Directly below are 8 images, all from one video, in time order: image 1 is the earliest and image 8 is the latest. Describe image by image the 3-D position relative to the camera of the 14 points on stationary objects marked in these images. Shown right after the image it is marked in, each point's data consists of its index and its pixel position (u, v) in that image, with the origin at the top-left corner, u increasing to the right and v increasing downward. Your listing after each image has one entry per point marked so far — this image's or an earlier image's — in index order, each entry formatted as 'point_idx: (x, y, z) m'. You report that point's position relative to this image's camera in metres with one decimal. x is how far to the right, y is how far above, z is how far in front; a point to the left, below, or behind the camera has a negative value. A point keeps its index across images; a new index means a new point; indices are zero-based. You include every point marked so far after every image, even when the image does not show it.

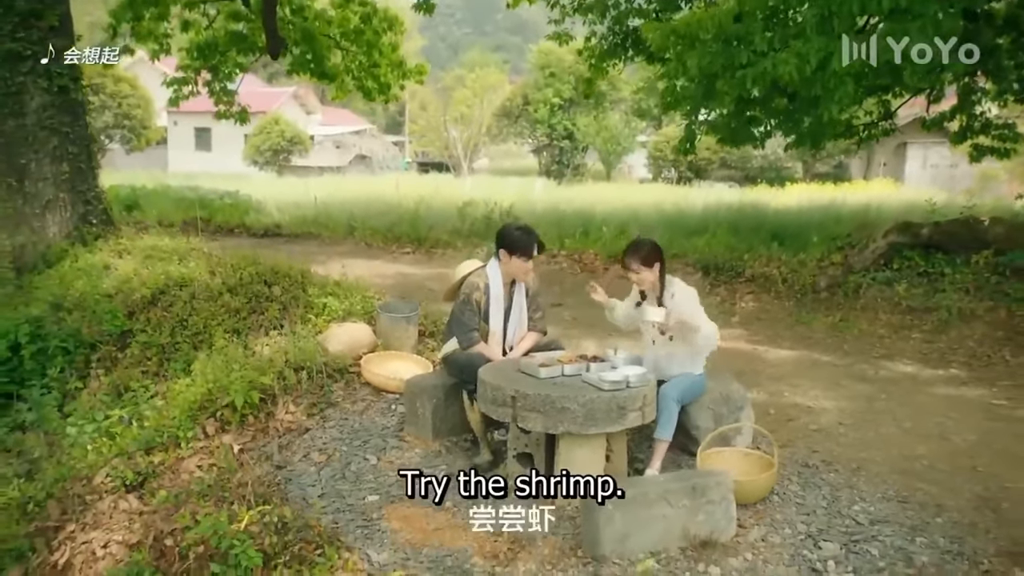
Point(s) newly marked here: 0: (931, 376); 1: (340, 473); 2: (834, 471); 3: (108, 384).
0: (+2.9, -0.6, +6.0) m
1: (-0.9, -1.0, +4.5) m
2: (+1.6, -0.9, +4.4) m
3: (-2.7, -0.6, +5.9) m
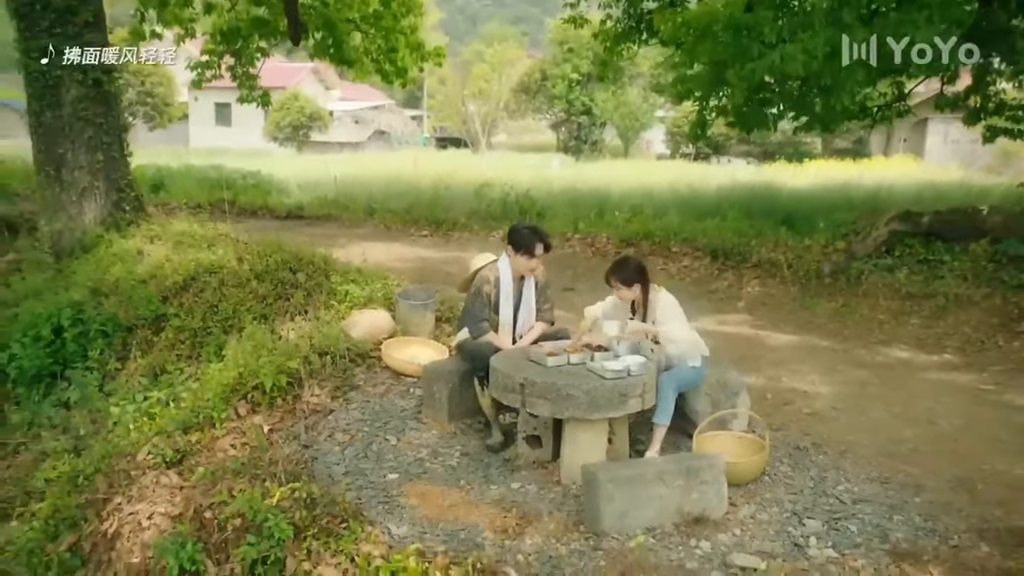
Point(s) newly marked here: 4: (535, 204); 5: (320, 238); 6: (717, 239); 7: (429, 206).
0: (+2.9, -0.5, +6.2) m
1: (-0.8, -0.9, +4.8) m
2: (+1.7, -0.9, +4.7) m
3: (-2.6, -0.6, +6.3) m
4: (+0.3, +1.2, +13.4) m
5: (-2.4, +0.6, +11.0) m
6: (+2.2, +0.5, +9.4) m
7: (-1.3, +1.3, +13.7) m
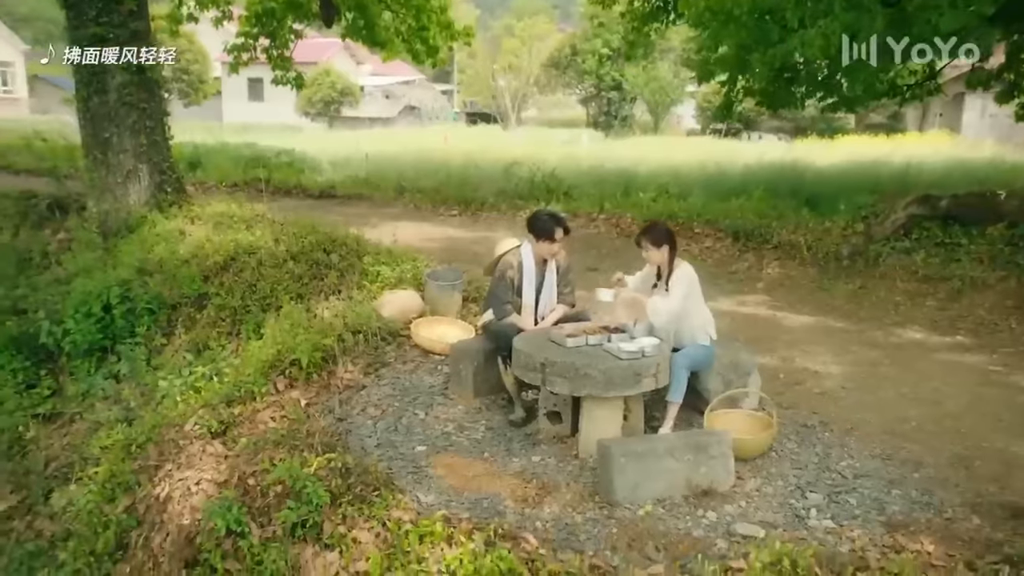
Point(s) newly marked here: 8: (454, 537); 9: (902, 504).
0: (+3.1, -0.4, +6.4) m
1: (-0.7, -0.8, +5.2) m
2: (+1.8, -0.8, +4.9) m
3: (-2.5, -0.4, +6.7) m
4: (+0.8, +1.6, +13.6) m
5: (-2.1, +0.9, +11.4) m
6: (+2.5, +0.7, +9.6) m
7: (-0.8, +1.7, +14.0) m
8: (-0.3, -1.1, +3.9) m
9: (+1.8, -1.0, +4.1) m
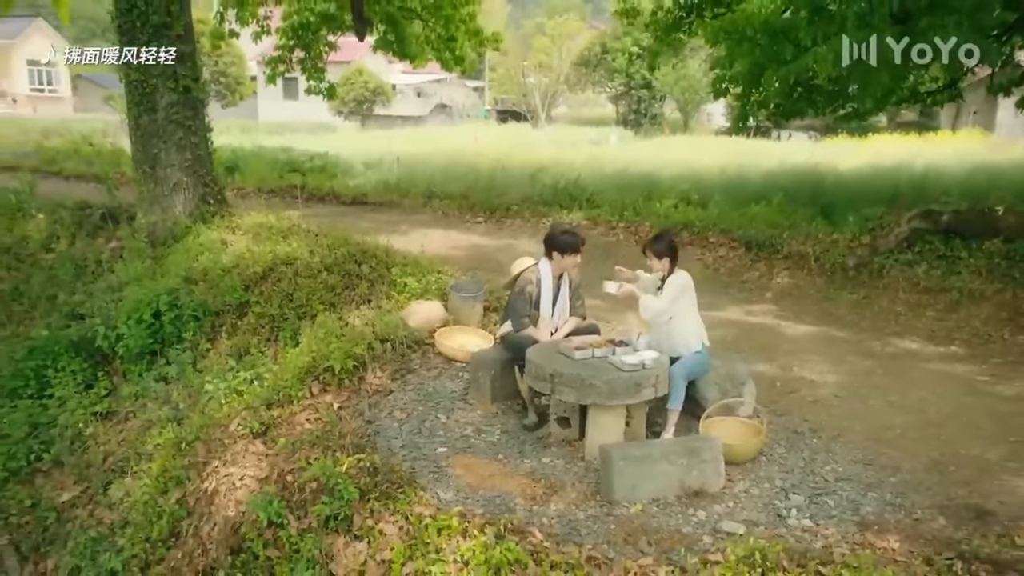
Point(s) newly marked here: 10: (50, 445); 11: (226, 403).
0: (+3.2, -0.5, +6.8) m
1: (-0.6, -0.9, +5.7) m
2: (+1.9, -0.9, +5.4) m
3: (-2.3, -0.5, +7.2) m
4: (+1.2, +1.5, +14.0) m
5: (-1.8, +0.9, +11.9) m
6: (+2.7, +0.7, +10.0) m
7: (-0.4, +1.6, +14.5) m
8: (-0.2, -1.2, +4.4) m
9: (+1.9, -1.1, +4.6) m
10: (-3.7, -1.2, +6.9) m
11: (-2.1, -0.8, +6.4) m
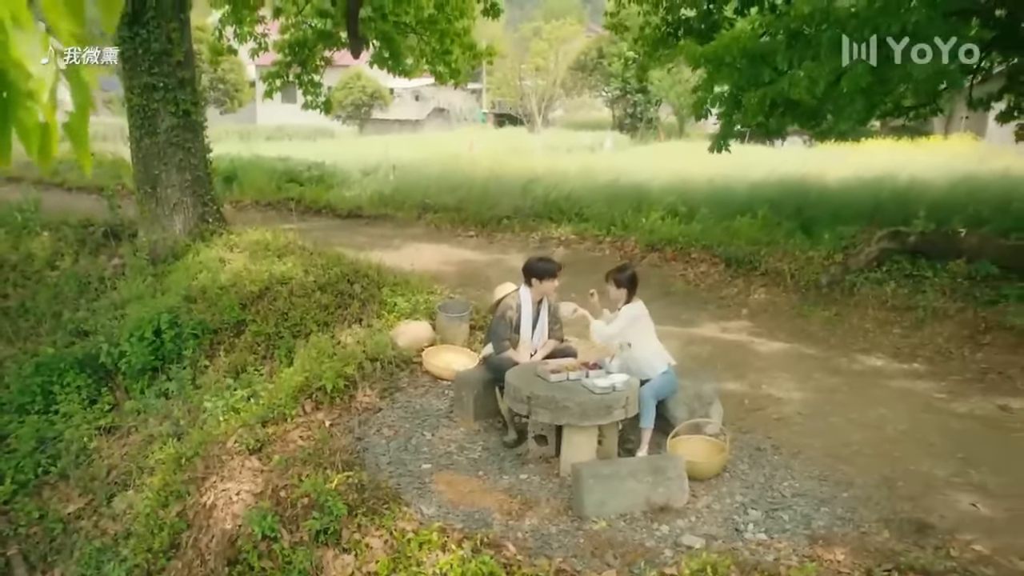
0: (+3.1, -0.7, +7.1) m
1: (-0.7, -1.1, +6.0) m
2: (+1.7, -1.1, +5.7) m
3: (-2.5, -0.7, +7.6) m
4: (+1.0, +1.4, +14.4) m
5: (-1.9, +0.7, +12.2) m
6: (+2.6, +0.5, +10.3) m
7: (-0.6, +1.4, +14.8) m
8: (-0.4, -1.4, +4.8) m
9: (+1.8, -1.3, +4.9) m
10: (-3.8, -1.4, +7.3) m
11: (-2.2, -1.0, +6.7) m
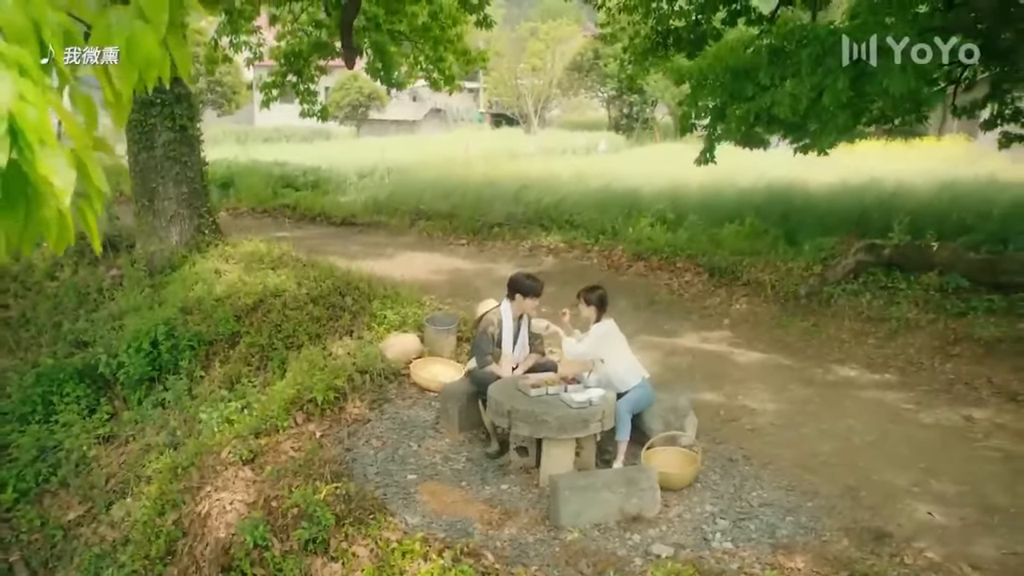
0: (+3.0, -0.8, +7.4) m
1: (-0.9, -1.2, +6.3) m
2: (+1.6, -1.2, +6.0) m
3: (-2.6, -0.8, +7.8) m
4: (+0.9, +1.3, +14.6) m
5: (-2.0, +0.6, +12.5) m
6: (+2.5, +0.4, +10.6) m
7: (-0.7, +1.3, +15.1) m
8: (-0.5, -1.5, +5.0) m
9: (+1.6, -1.4, +5.2) m
10: (-3.9, -1.5, +7.5) m
11: (-2.3, -1.1, +7.0) m
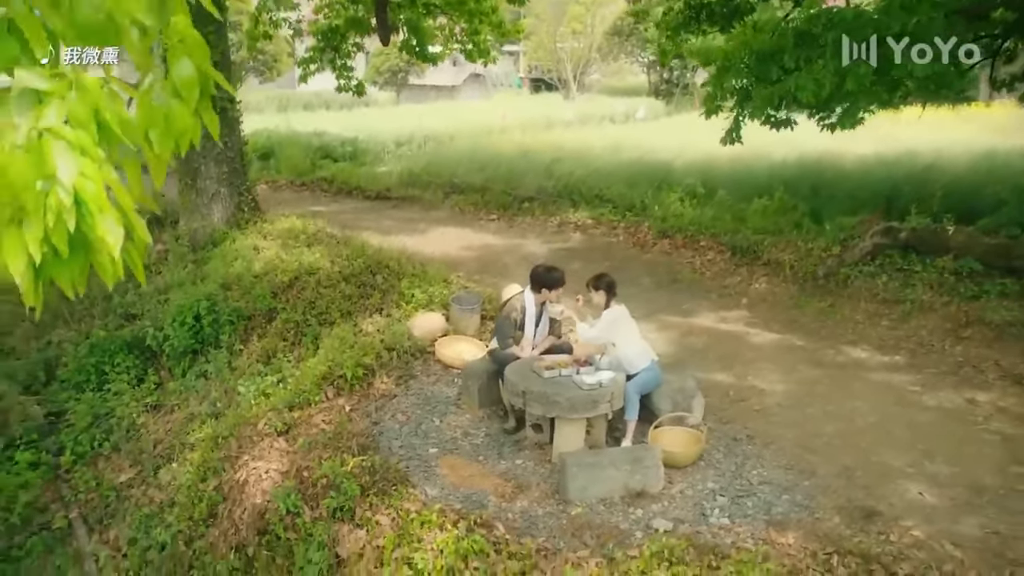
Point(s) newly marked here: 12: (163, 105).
0: (+3.2, -0.6, +7.6) m
1: (-0.7, -1.1, +6.7) m
2: (+1.7, -1.1, +6.3) m
3: (-2.4, -0.6, +8.3) m
4: (+1.4, +1.7, +14.8) m
5: (-1.6, +1.0, +12.9) m
6: (+2.8, +0.7, +10.8) m
7: (-0.2, +1.8, +15.4) m
8: (-0.4, -1.5, +5.4) m
9: (+1.7, -1.4, +5.5) m
10: (-3.7, -1.3, +8.1) m
11: (-2.2, -1.0, +7.5) m
12: (-0.8, +0.4, +2.1) m
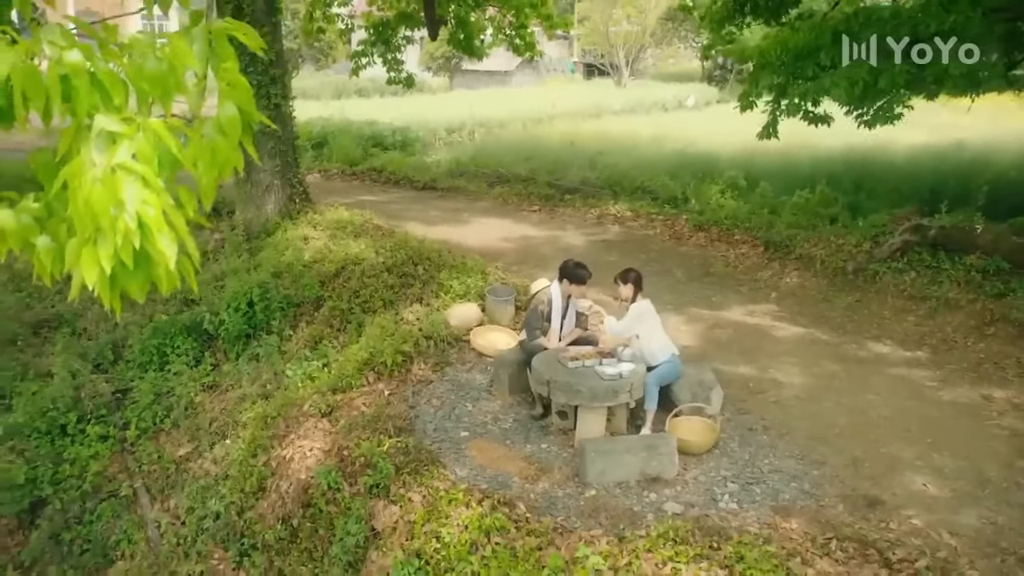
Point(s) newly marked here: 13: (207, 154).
0: (+3.4, -0.6, +7.8) m
1: (-0.5, -1.0, +7.1) m
2: (+1.9, -1.1, +6.6) m
3: (-2.1, -0.5, +8.8) m
4: (+2.1, +1.9, +15.1) m
5: (-1.0, +1.1, +13.3) m
6: (+3.3, +0.7, +11.0) m
7: (+0.6, +2.0, +15.7) m
8: (-0.3, -1.4, +5.9) m
9: (+1.9, -1.4, +5.8) m
10: (-3.4, -1.2, +8.7) m
11: (-1.9, -0.9, +8.0) m
12: (-0.9, +0.4, +2.5) m
13: (-0.9, +0.4, +2.5) m
